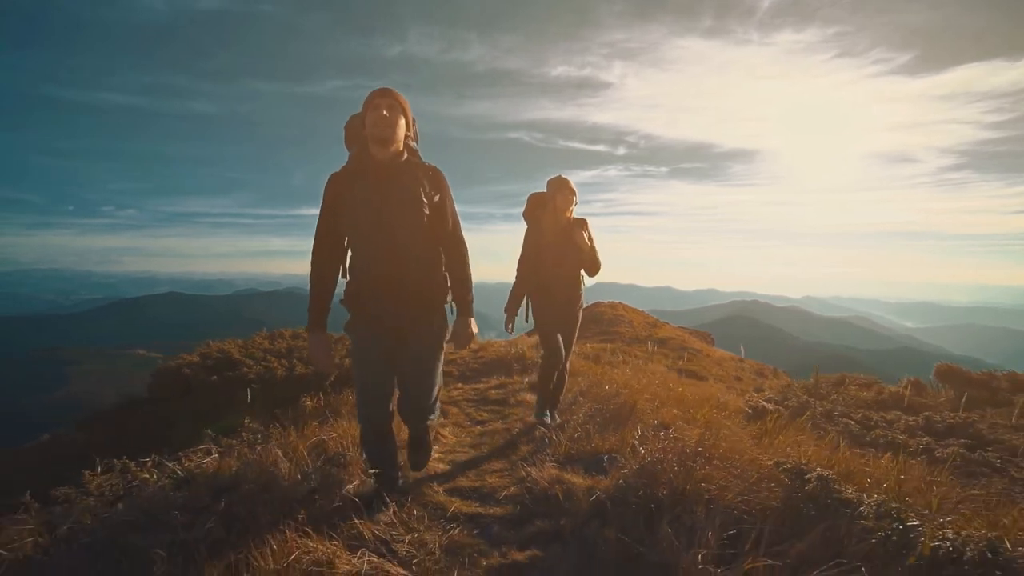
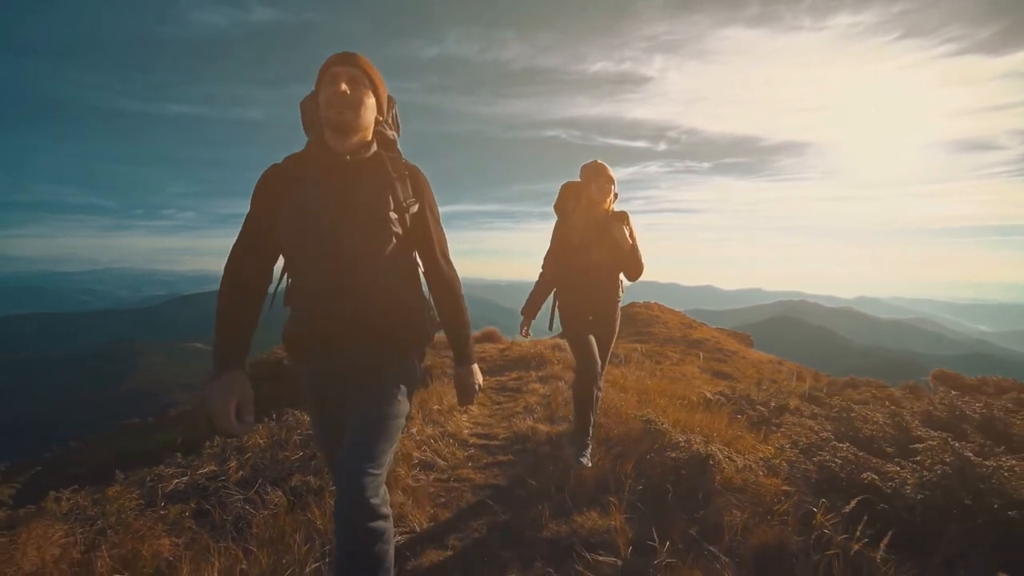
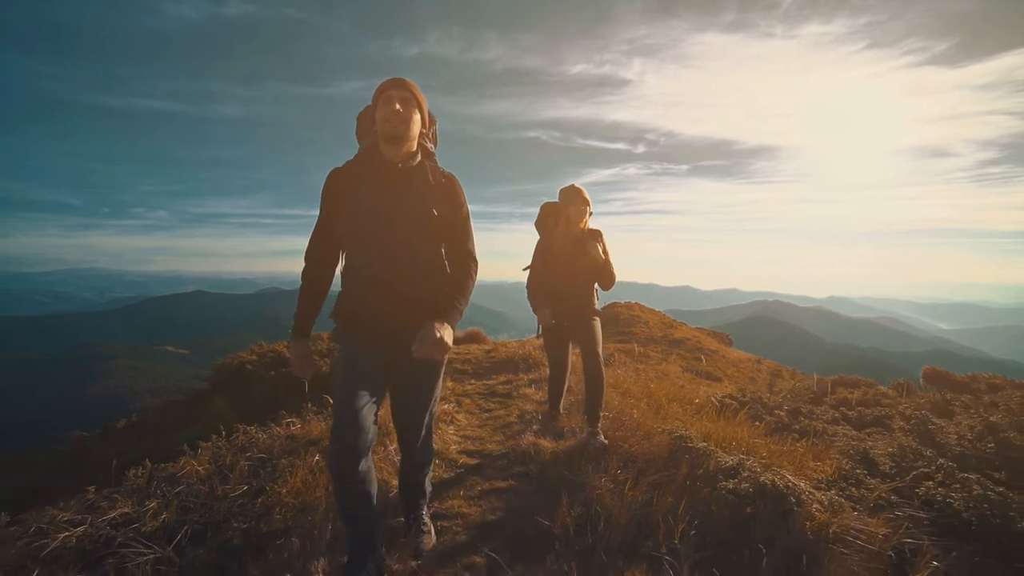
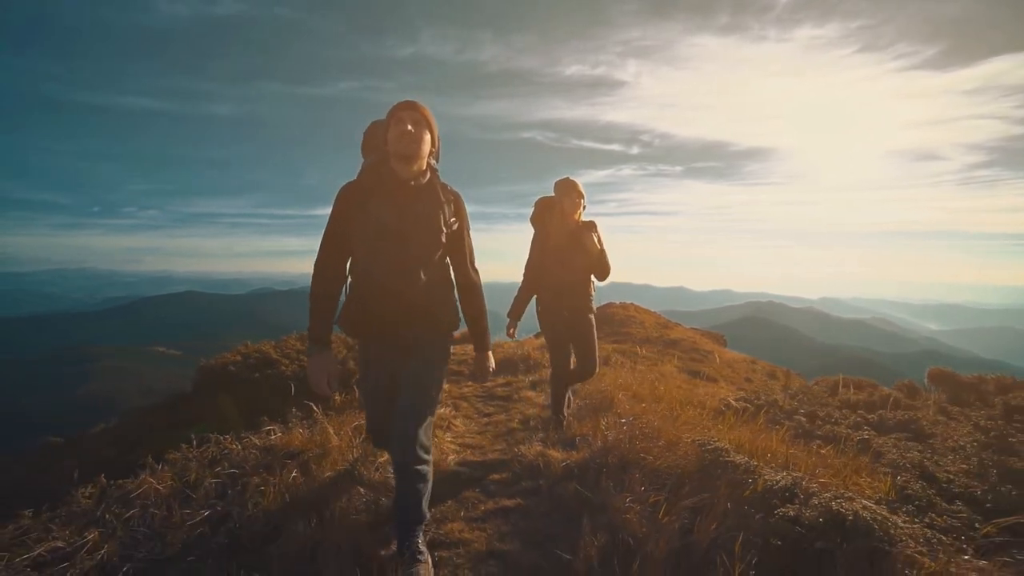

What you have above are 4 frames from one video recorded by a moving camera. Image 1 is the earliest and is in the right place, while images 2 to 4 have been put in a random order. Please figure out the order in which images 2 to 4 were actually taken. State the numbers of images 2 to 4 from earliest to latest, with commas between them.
4, 3, 2
